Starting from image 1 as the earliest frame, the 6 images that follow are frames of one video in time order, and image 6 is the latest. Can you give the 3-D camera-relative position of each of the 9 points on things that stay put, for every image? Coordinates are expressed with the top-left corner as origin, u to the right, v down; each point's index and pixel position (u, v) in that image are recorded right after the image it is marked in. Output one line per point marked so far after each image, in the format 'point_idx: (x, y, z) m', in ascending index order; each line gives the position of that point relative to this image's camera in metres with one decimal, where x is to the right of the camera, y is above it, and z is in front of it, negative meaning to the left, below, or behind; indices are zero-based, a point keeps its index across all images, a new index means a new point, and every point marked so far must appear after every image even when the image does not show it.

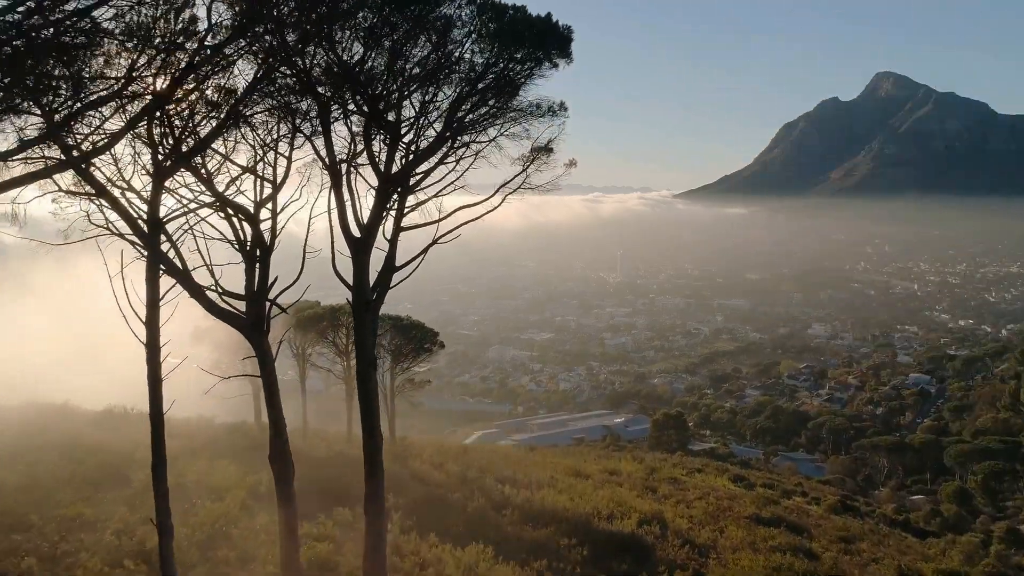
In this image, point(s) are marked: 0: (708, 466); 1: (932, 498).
0: (+6.2, -5.7, +19.1) m
1: (+13.7, -6.8, +19.6) m
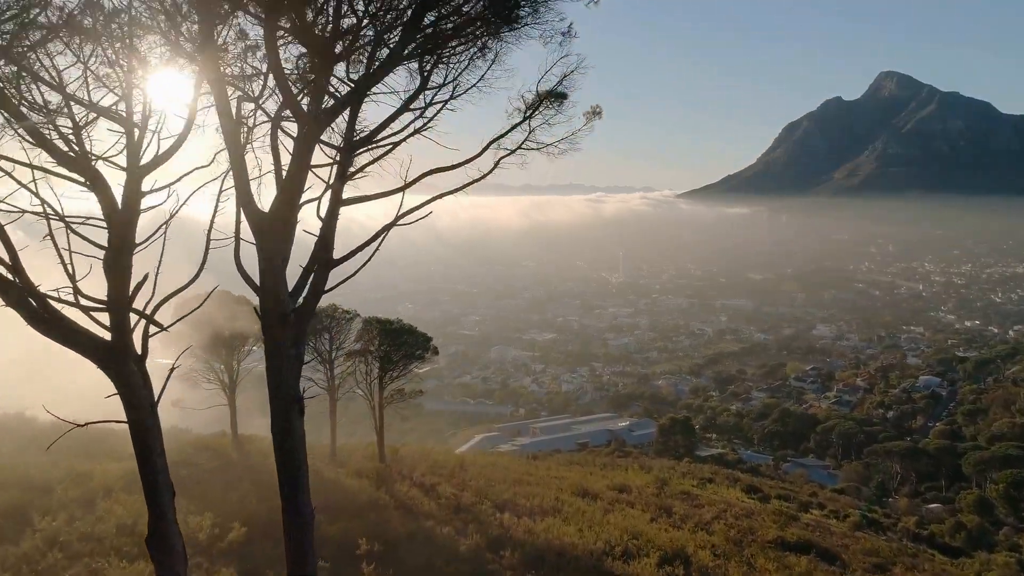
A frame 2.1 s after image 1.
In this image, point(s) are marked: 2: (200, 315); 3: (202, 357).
0: (+6.2, -5.7, +18.2) m
1: (+13.7, -6.9, +18.7) m
2: (-4.7, -0.3, +8.8) m
3: (-4.8, -1.0, +9.0) m
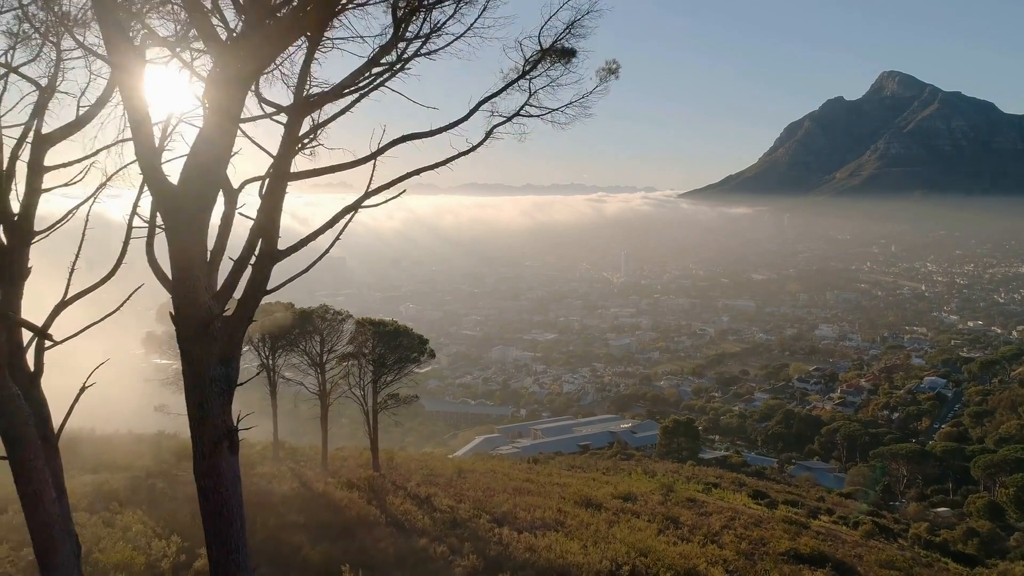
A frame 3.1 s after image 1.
0: (+6.2, -5.7, +17.8) m
1: (+13.7, -6.9, +18.2) m
2: (-4.7, -0.3, +8.4) m
3: (-4.8, -1.0, +8.6) m
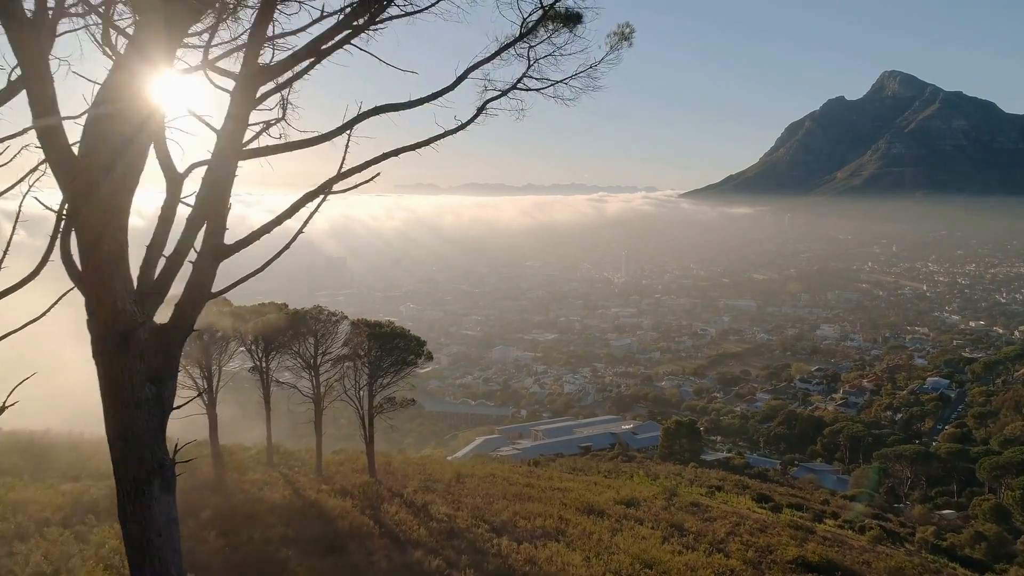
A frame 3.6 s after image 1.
0: (+6.2, -5.7, +17.5) m
1: (+13.7, -6.9, +18.0) m
2: (-4.7, -0.3, +8.2) m
3: (-4.8, -1.0, +8.4) m
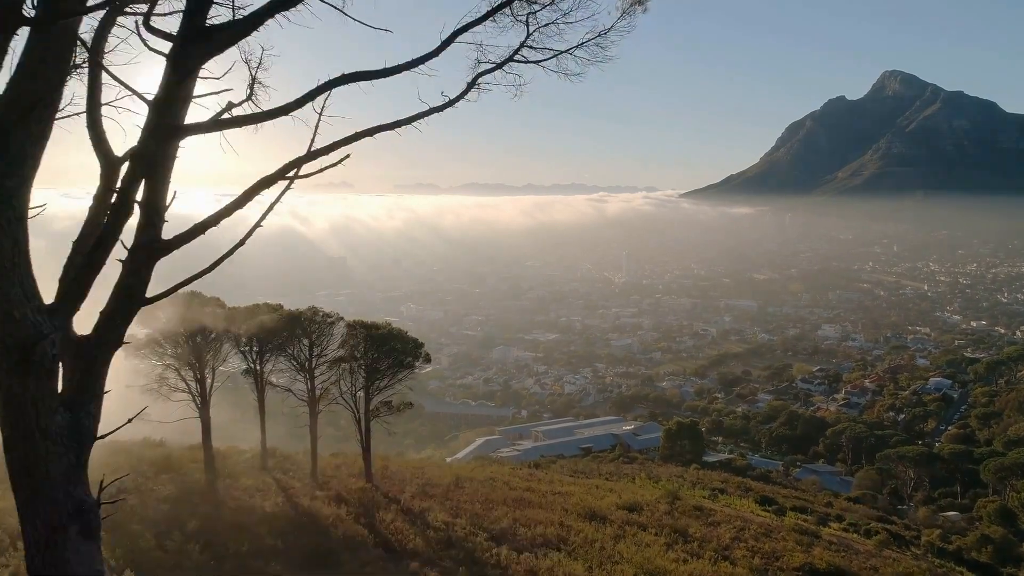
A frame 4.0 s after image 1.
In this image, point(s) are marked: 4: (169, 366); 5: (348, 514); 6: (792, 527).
0: (+6.2, -5.7, +17.3) m
1: (+13.7, -6.9, +17.8) m
2: (-4.7, -0.3, +8.0) m
3: (-4.8, -1.0, +8.2) m
4: (-4.7, -1.1, +8.2) m
5: (-1.7, -2.3, +6.2) m
6: (+5.7, -4.8, +12.1) m
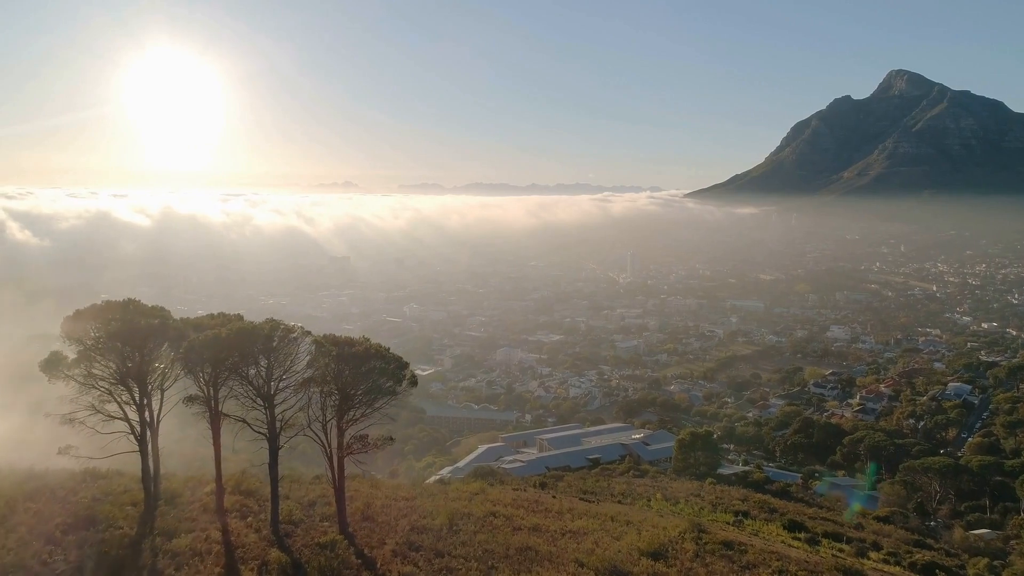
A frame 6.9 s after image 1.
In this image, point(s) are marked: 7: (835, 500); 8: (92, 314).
0: (+6.3, -5.8, +15.8) m
1: (+13.8, -7.0, +16.2) m
2: (-4.7, -0.4, +6.6) m
3: (-4.7, -1.1, +6.8) m
4: (-4.6, -1.2, +6.8) m
5: (-1.7, -2.4, +4.7) m
6: (+5.8, -4.9, +10.7) m
7: (+10.6, -7.0, +19.4) m
8: (-4.6, -0.3, +6.6) m
